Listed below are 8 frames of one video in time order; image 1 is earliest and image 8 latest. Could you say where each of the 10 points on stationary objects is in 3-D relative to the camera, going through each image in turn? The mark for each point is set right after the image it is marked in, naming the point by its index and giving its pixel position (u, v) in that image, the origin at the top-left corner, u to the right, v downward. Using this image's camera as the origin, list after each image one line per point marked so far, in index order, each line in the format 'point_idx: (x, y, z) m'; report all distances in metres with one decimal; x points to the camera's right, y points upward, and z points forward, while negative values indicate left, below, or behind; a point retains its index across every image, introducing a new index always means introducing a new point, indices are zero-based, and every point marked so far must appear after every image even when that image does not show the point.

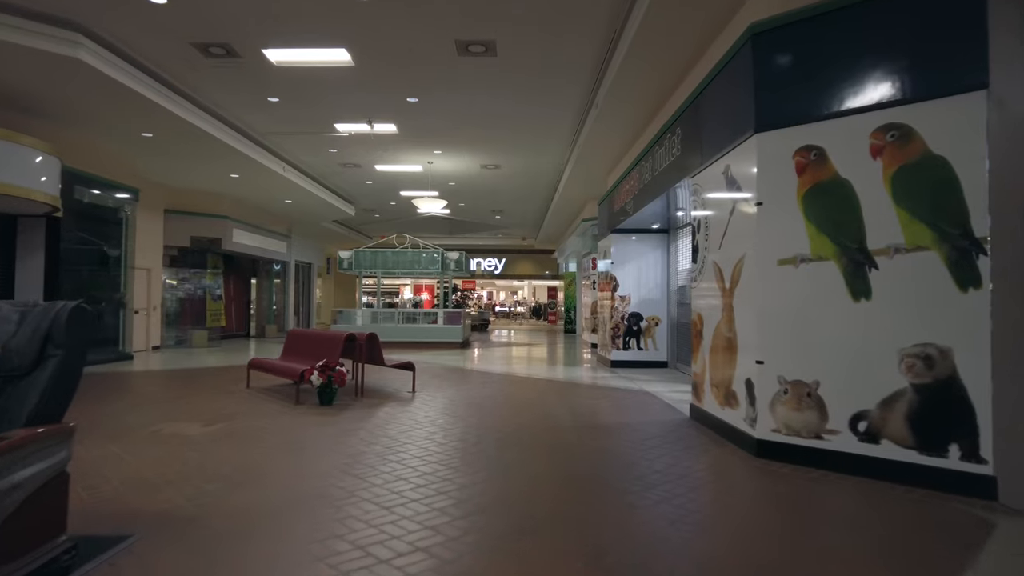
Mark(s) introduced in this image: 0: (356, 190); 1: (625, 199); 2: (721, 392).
0: (-4.1, +2.6, +16.1) m
1: (+1.8, +1.4, +9.6) m
2: (+1.7, -0.8, +5.0) m
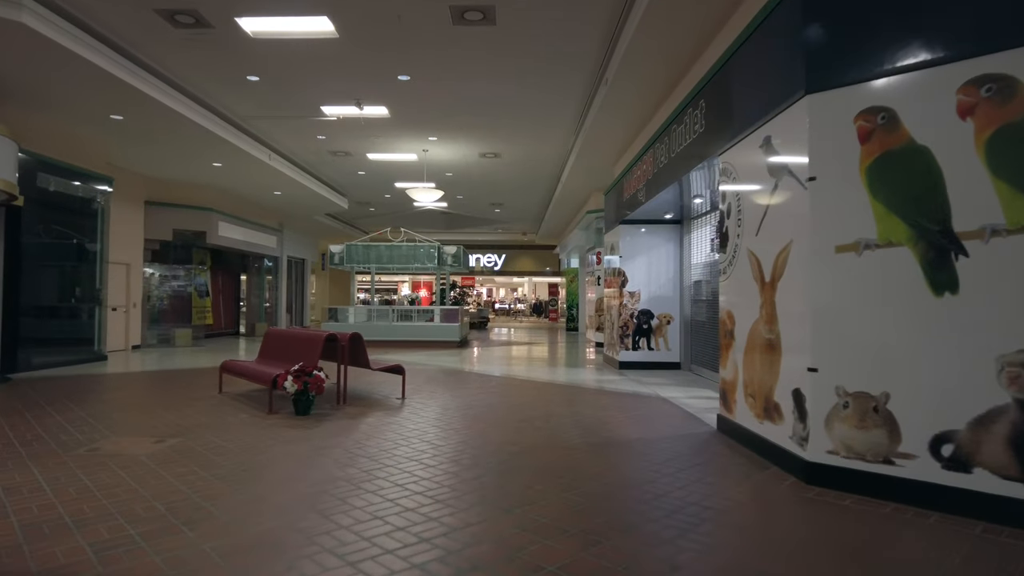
0: (-4.0, +2.7, +15.4) m
1: (+1.8, +1.5, +8.9) m
2: (+1.7, -0.8, +4.3) m
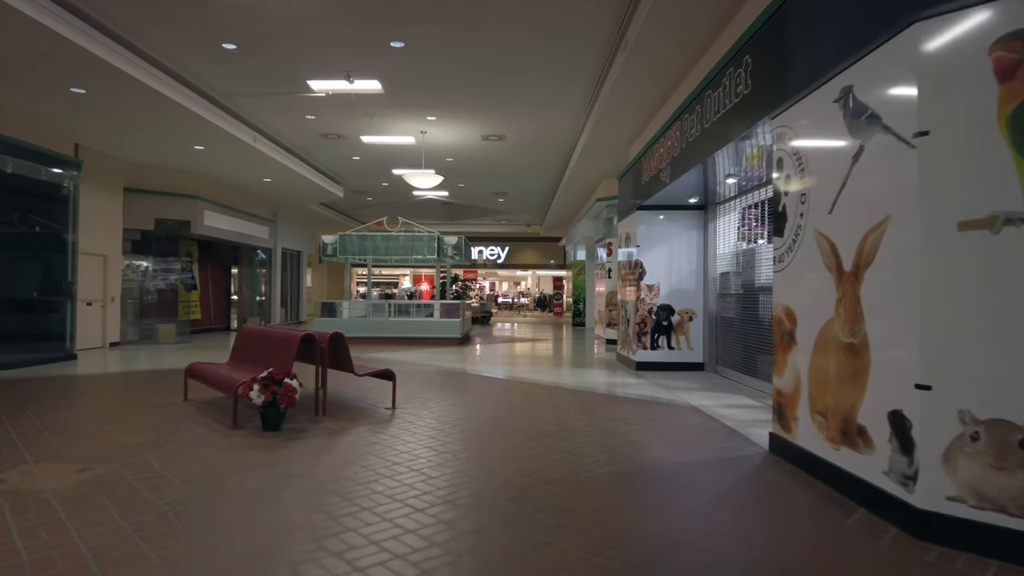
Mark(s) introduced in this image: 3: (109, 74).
0: (-3.9, +2.8, +14.5) m
1: (+1.8, +1.6, +8.0) m
2: (+1.8, -0.7, +3.4) m
3: (-5.2, +2.8, +8.1) m
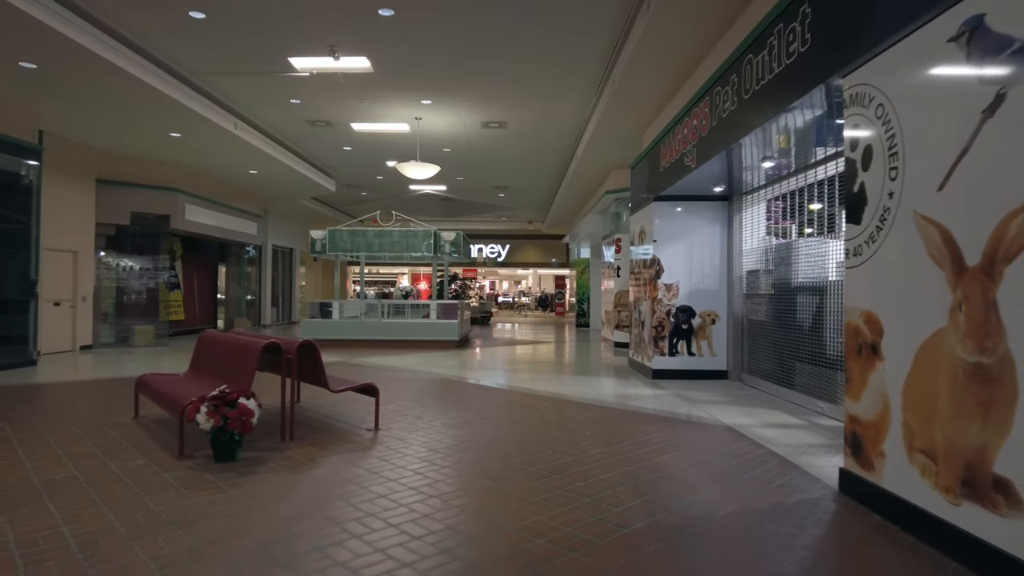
0: (-3.9, +2.8, +13.6) m
1: (+1.9, +1.6, +7.1) m
2: (+1.8, -0.7, +2.6) m
3: (-5.2, +2.8, +7.2) m
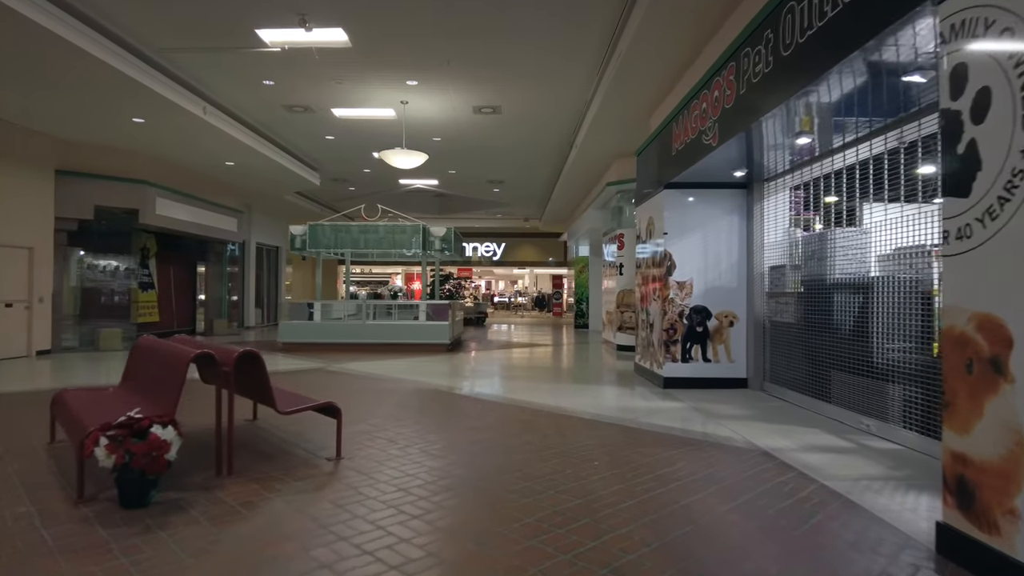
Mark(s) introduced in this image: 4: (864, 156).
0: (-4.0, +2.9, +12.8) m
1: (+1.8, +1.6, +6.3) m
2: (+1.8, -0.7, +1.7) m
3: (-5.2, +2.8, +6.3) m
4: (+2.9, +1.1, +5.2) m
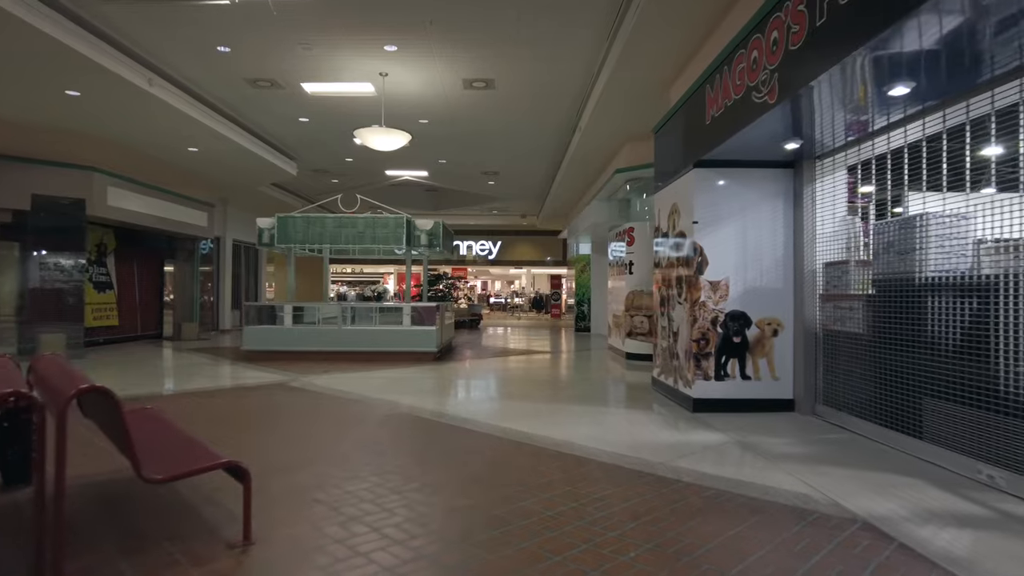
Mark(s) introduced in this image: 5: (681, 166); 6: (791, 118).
0: (-4.1, +2.8, +11.5) m
1: (+1.8, +1.6, +5.0) m
2: (+1.7, -0.7, +0.4) m
3: (-5.3, +2.8, +5.0) m
4: (+2.9, +1.1, +4.0) m
5: (+1.7, +1.2, +6.2) m
6: (+2.1, +1.3, +4.7) m
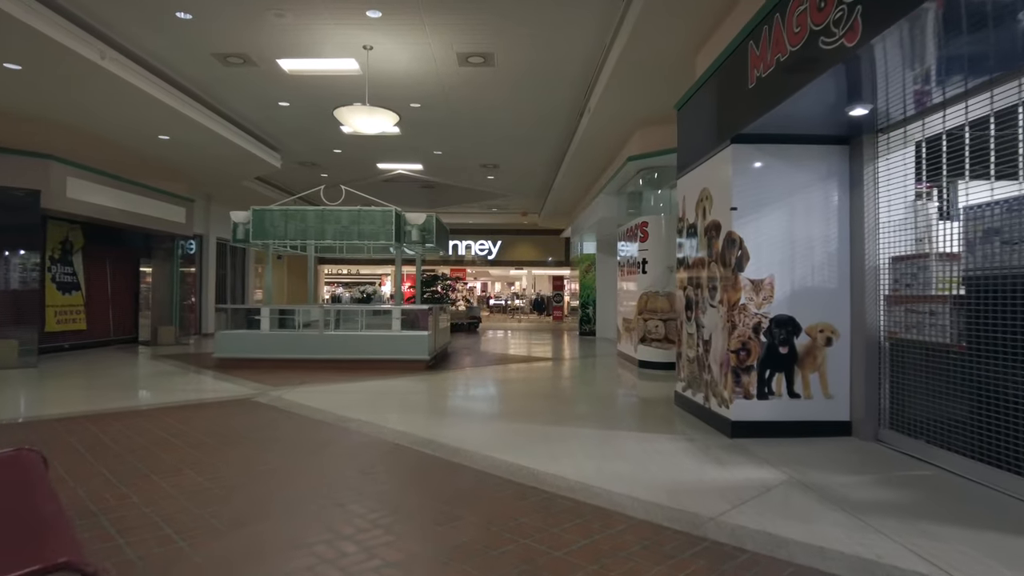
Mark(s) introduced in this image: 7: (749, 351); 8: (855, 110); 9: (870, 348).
0: (-4.1, +2.8, +10.5) m
1: (+1.8, +1.6, +4.0) m
2: (+1.8, -0.7, -0.5) m
3: (-5.3, +2.8, +4.1) m
4: (+2.9, +1.1, +3.0) m
5: (+1.7, +1.2, +5.3) m
6: (+2.1, +1.3, +3.7) m
7: (+1.8, -0.5, +4.9) m
8: (+2.4, +1.2, +4.4) m
9: (+2.7, -0.4, +4.7) m
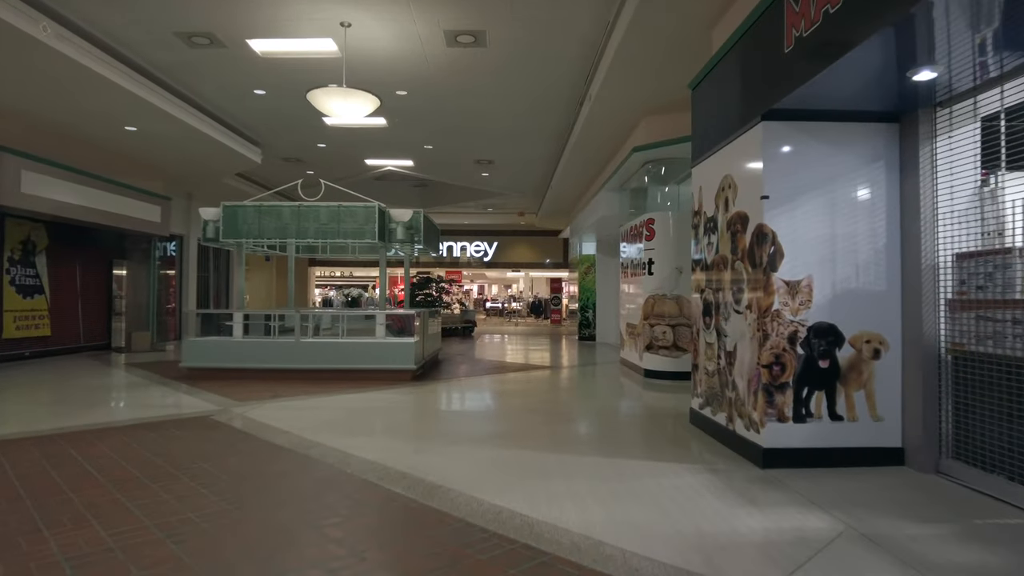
0: (-4.1, +2.8, +9.7) m
1: (+1.7, +1.6, +3.3) m
2: (+1.7, -0.7, -1.3) m
3: (-5.3, +2.8, +3.3) m
4: (+2.9, +1.1, +2.3) m
5: (+1.6, +1.2, +4.5) m
6: (+2.1, +1.3, +3.0) m
7: (+1.8, -0.5, +4.2) m
8: (+2.3, +1.2, +3.7) m
9: (+2.6, -0.5, +4.0) m
